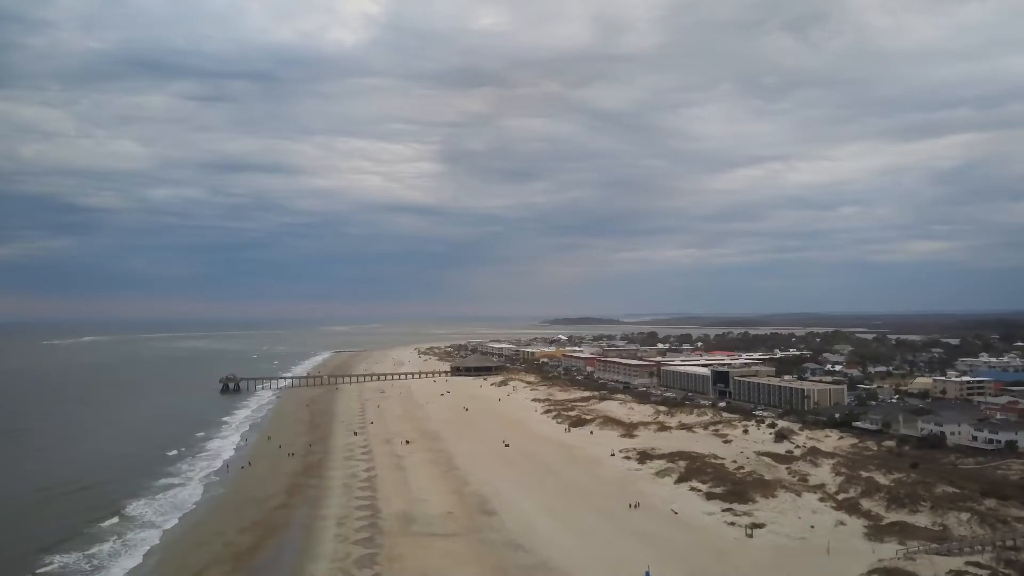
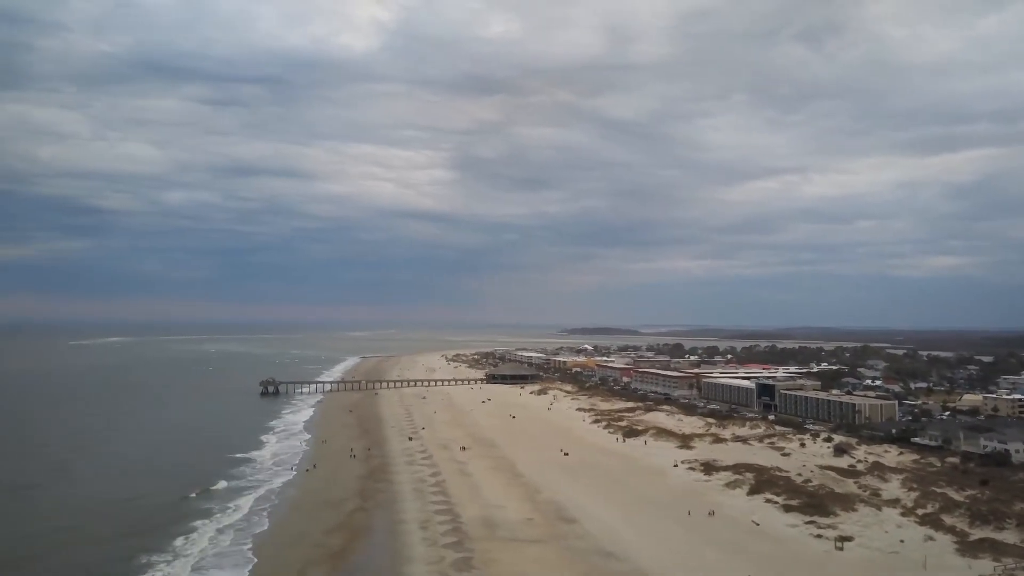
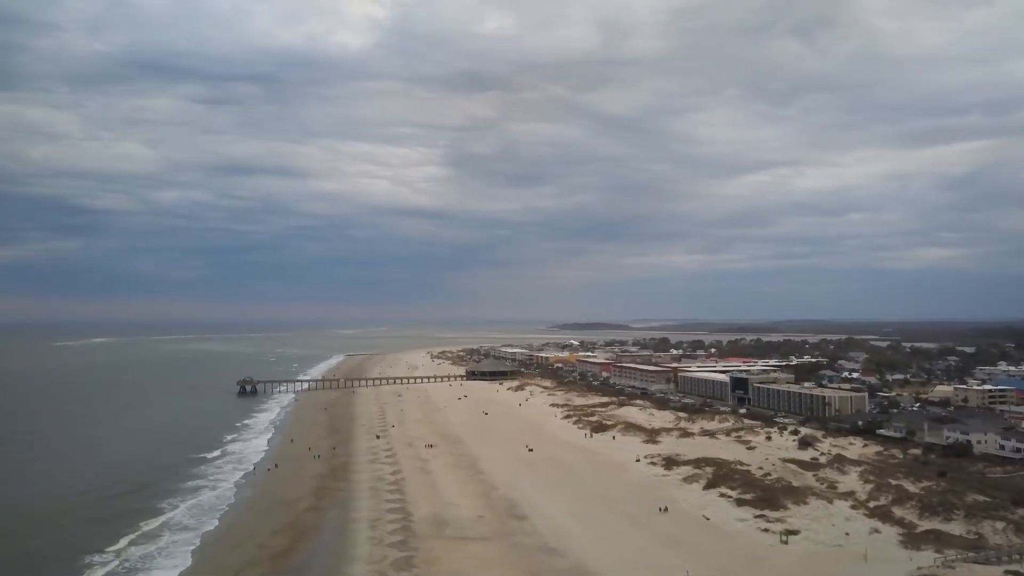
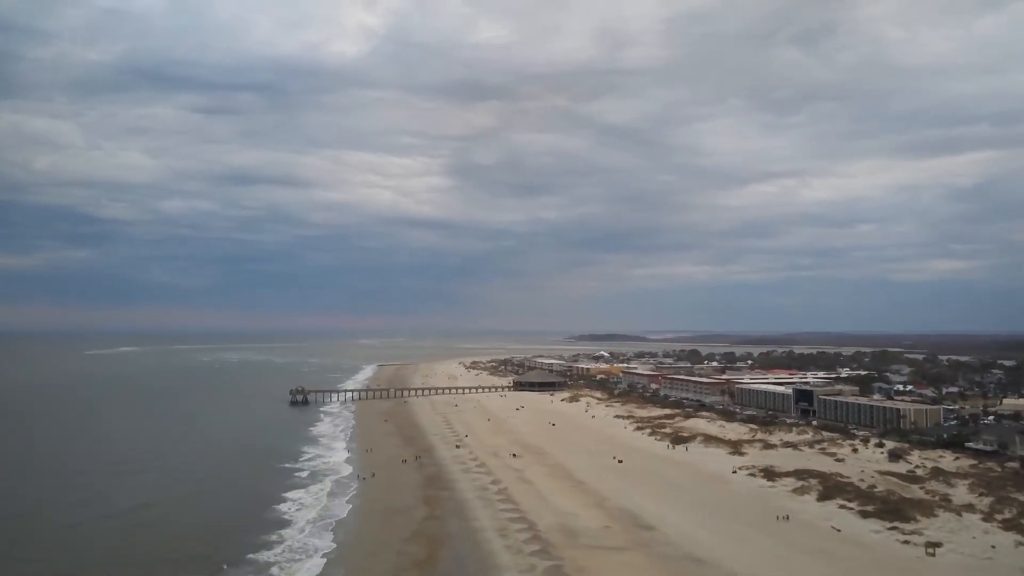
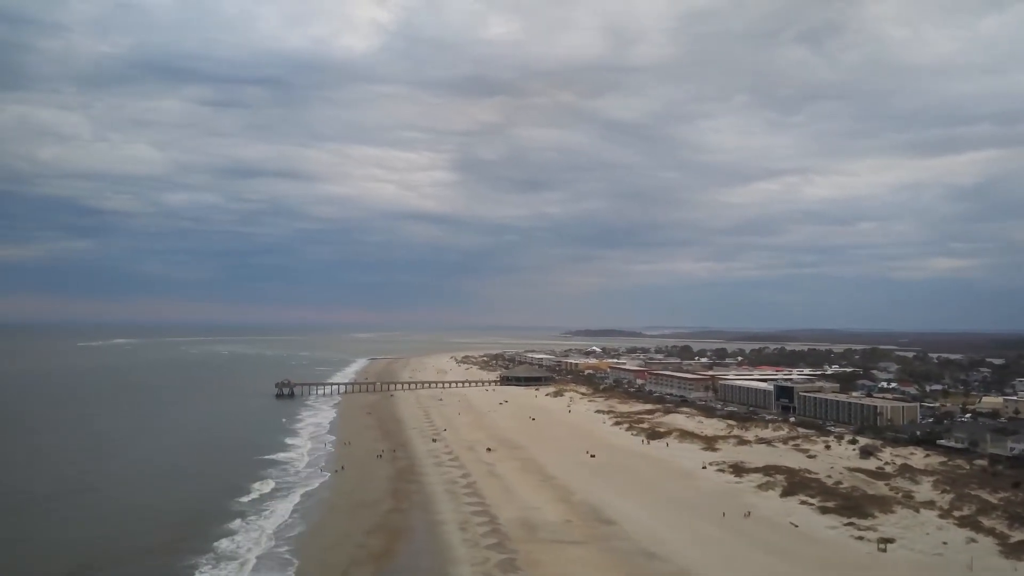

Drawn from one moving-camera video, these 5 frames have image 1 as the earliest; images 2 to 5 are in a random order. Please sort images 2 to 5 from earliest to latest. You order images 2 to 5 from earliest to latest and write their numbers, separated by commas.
3, 2, 5, 4
